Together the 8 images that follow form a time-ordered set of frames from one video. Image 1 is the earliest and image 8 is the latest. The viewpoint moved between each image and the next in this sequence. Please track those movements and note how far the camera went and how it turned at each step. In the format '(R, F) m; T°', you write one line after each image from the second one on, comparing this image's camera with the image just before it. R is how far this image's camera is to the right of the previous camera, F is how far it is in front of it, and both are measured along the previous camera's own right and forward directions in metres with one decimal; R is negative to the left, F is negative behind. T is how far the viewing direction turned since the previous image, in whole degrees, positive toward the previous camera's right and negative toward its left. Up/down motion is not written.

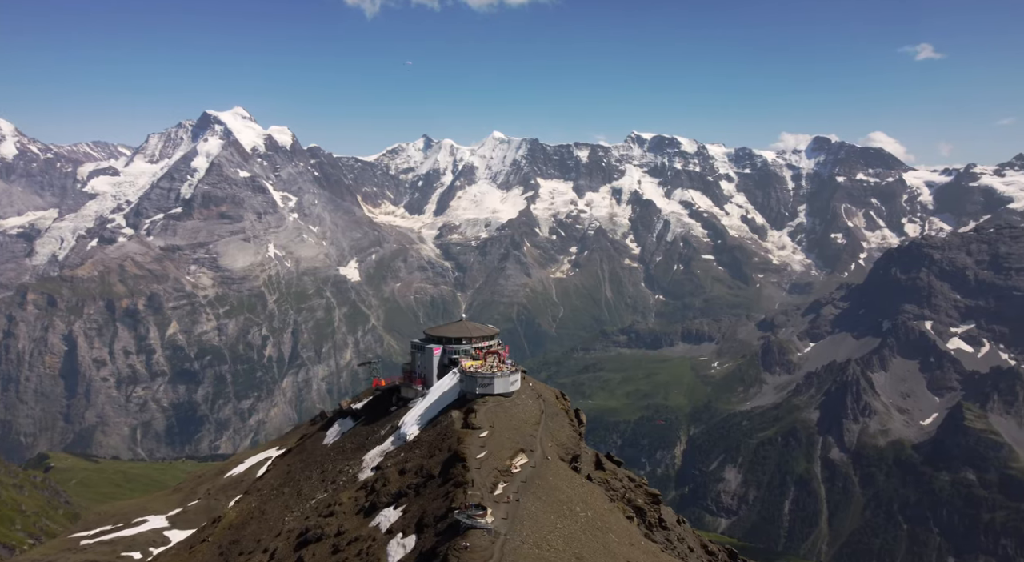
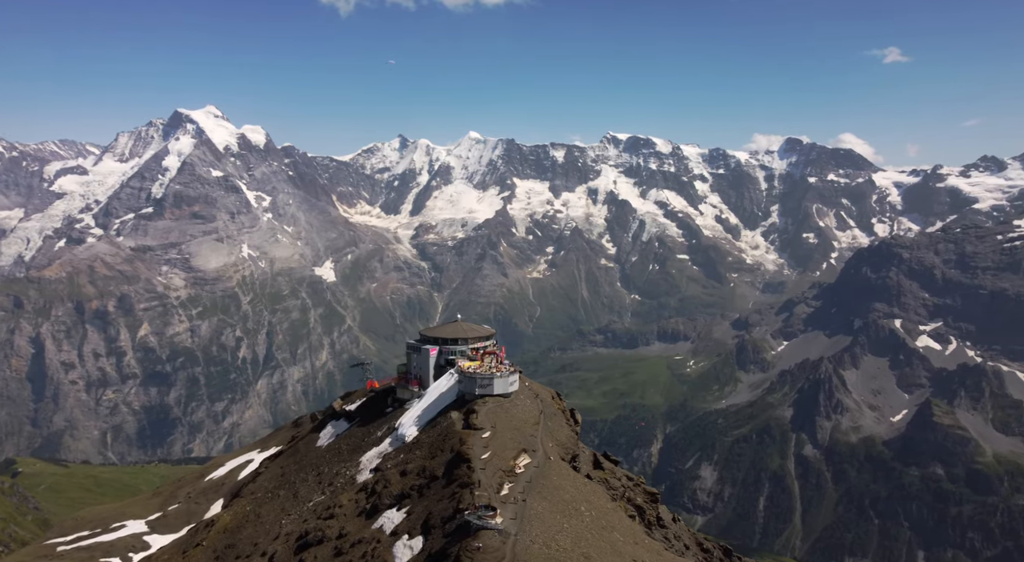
(-2.1, -0.4) m; +2°
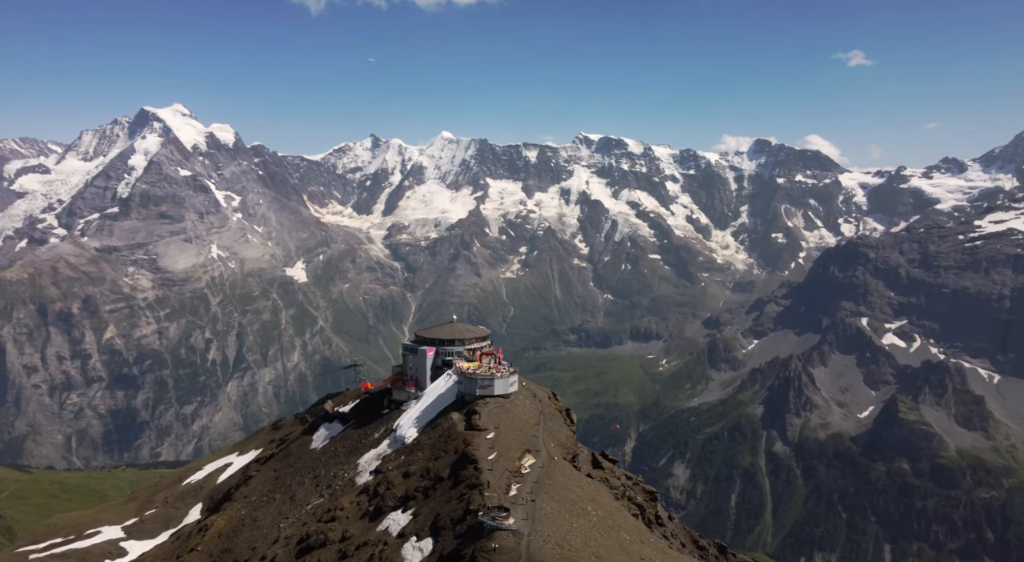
(-2.5, -0.4) m; +2°
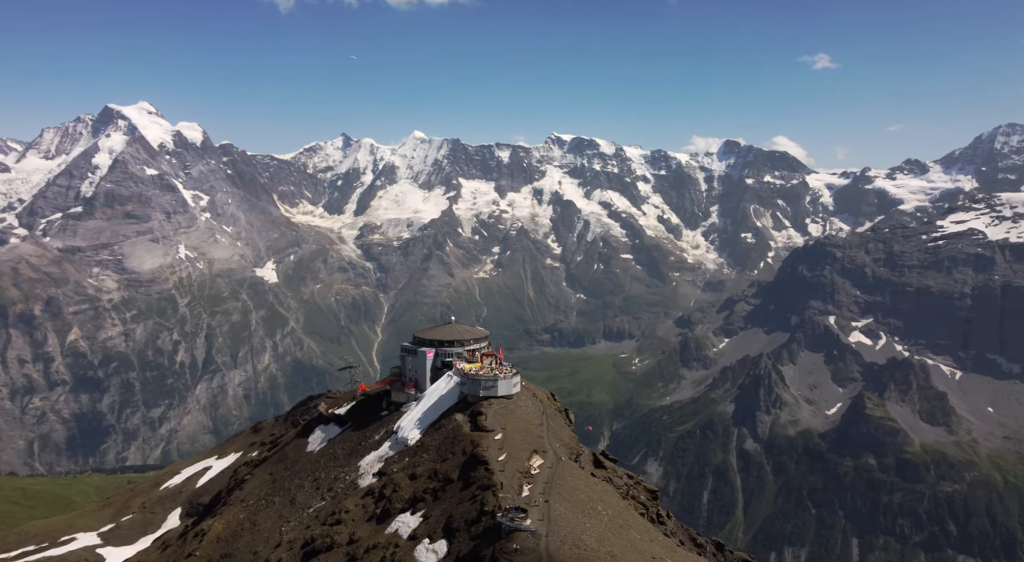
(-2.9, -0.3) m; +2°
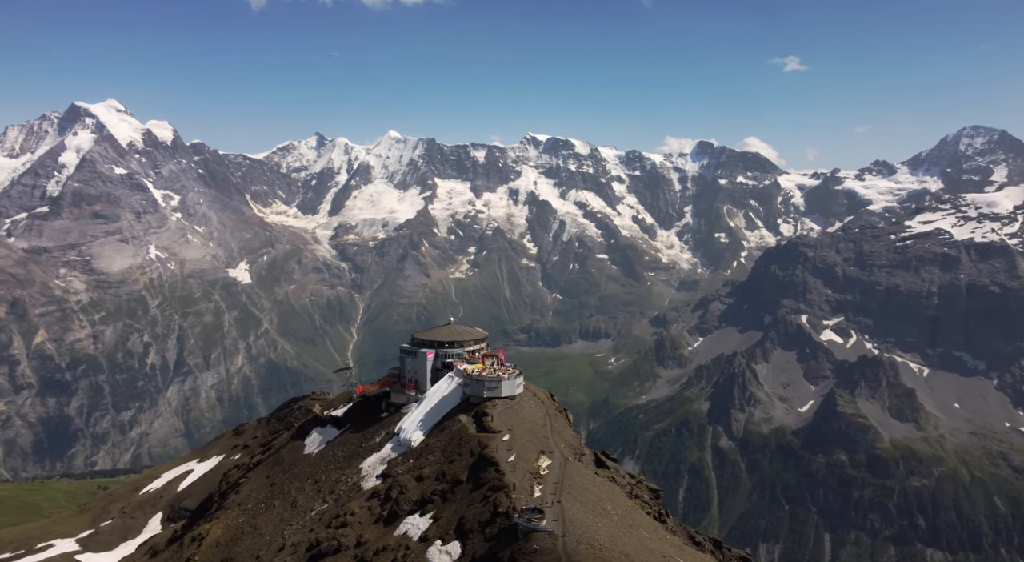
(-2.6, -0.2) m; +2°
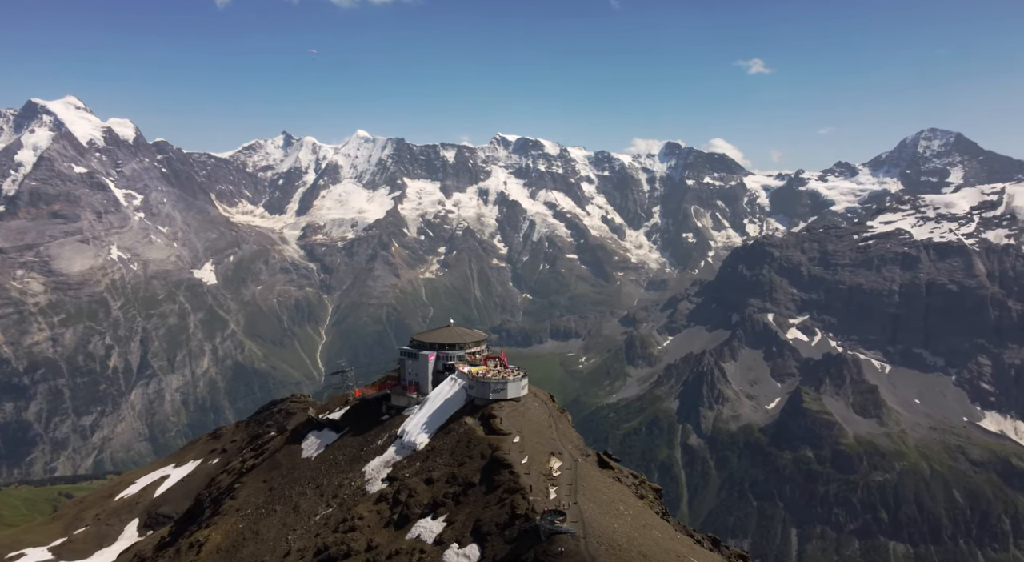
(-3.4, 0.0) m; +3°
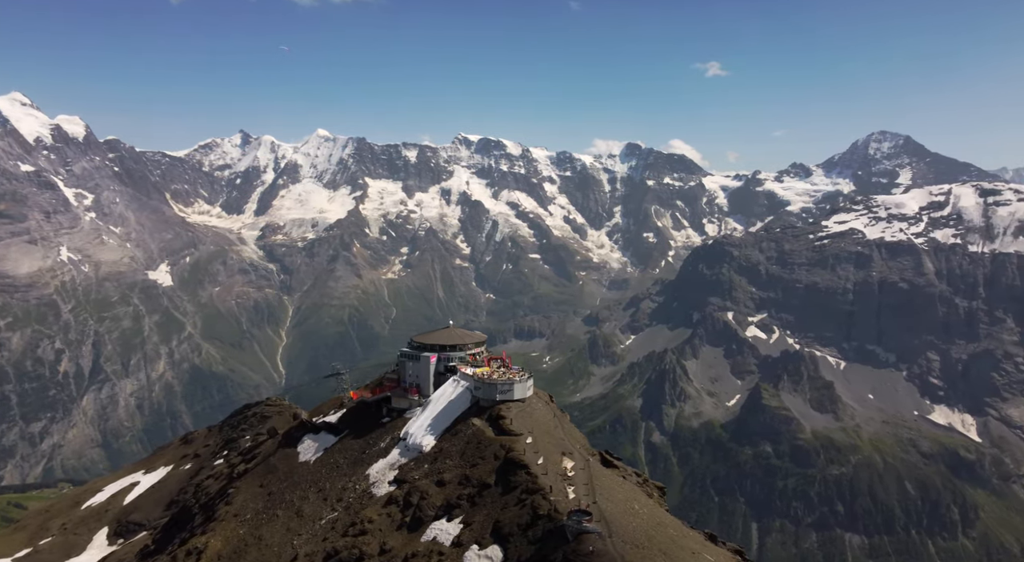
(-4.2, +0.2) m; +3°
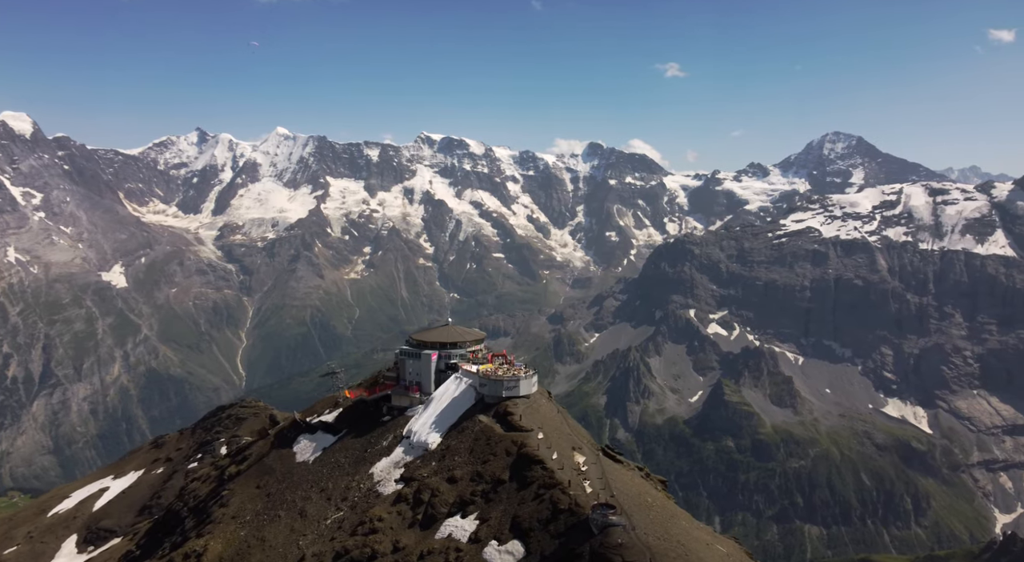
(-4.0, +0.3) m; +3°
